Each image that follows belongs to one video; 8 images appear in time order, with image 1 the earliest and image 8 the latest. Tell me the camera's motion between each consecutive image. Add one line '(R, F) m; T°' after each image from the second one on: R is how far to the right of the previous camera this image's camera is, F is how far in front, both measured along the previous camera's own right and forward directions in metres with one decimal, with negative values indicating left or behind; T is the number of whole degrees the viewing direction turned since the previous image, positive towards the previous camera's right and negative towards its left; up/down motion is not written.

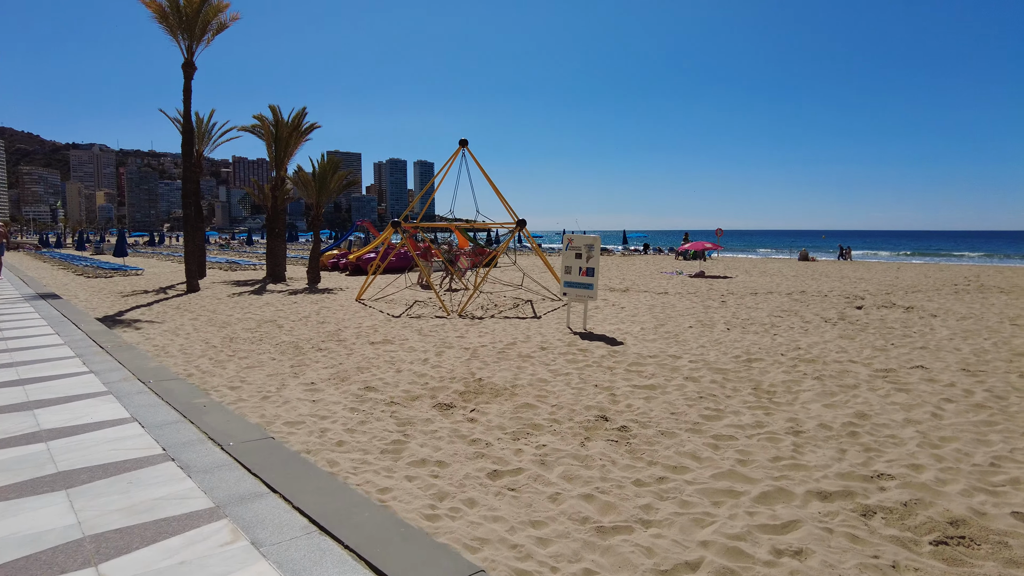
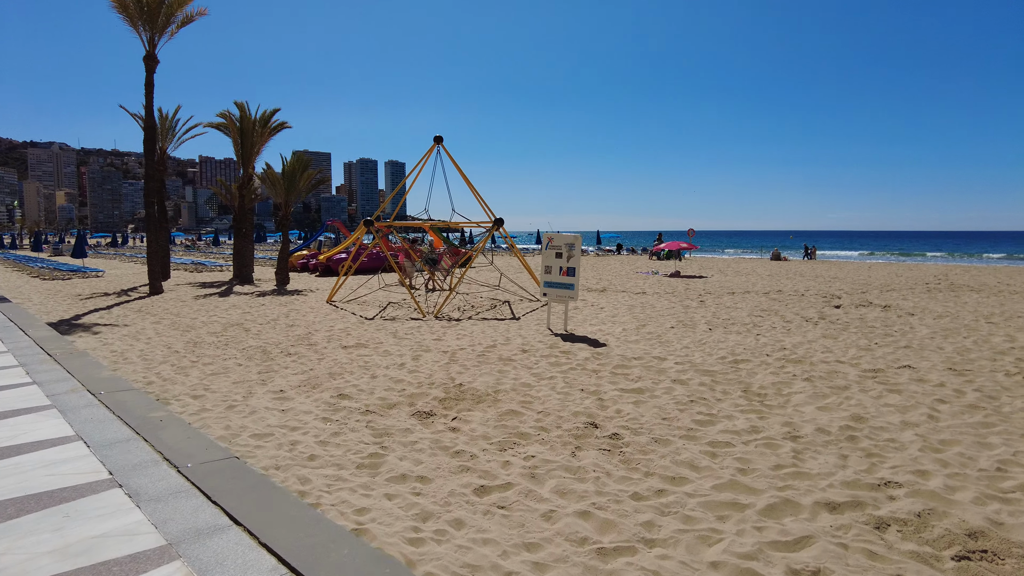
(-0.1, +0.2) m; +2°
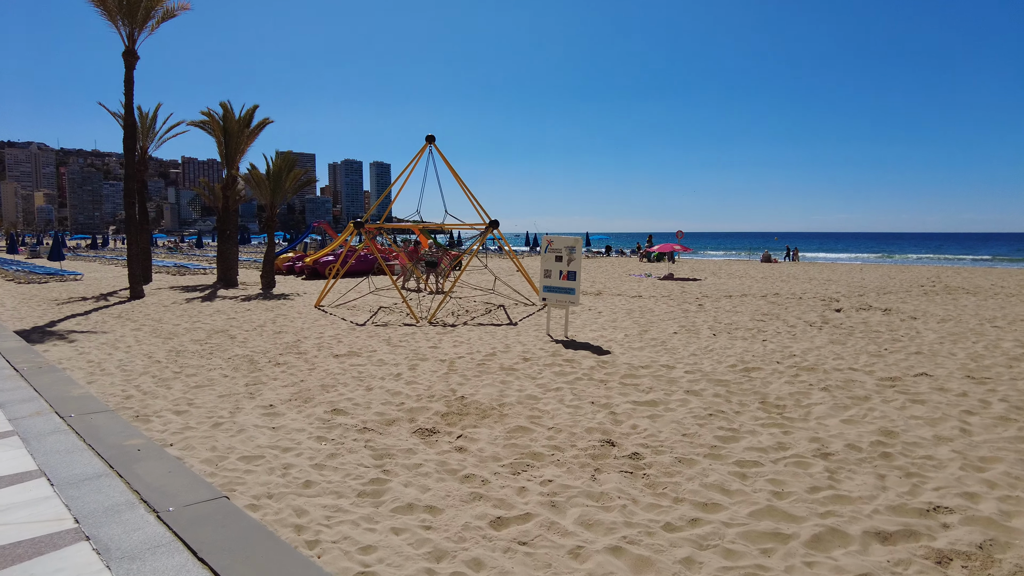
(-0.1, +0.3) m; +1°
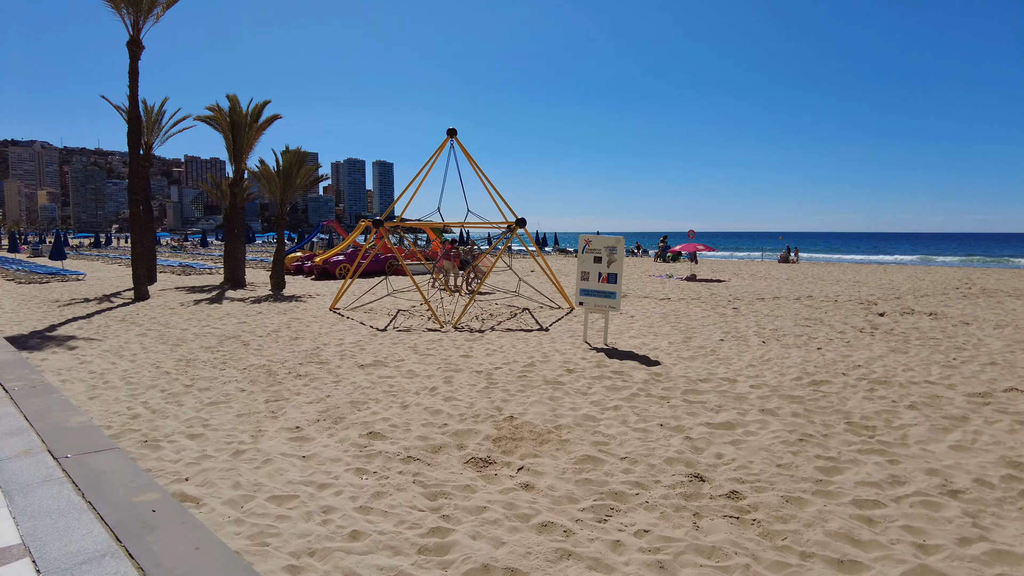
(-0.3, +0.5) m; 0°
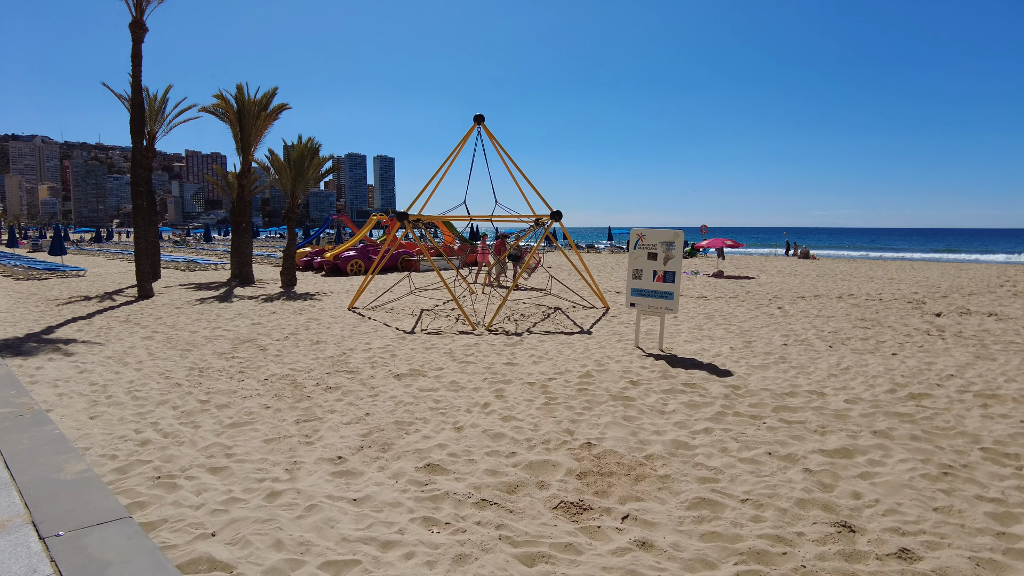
(-0.4, +0.6) m; 0°
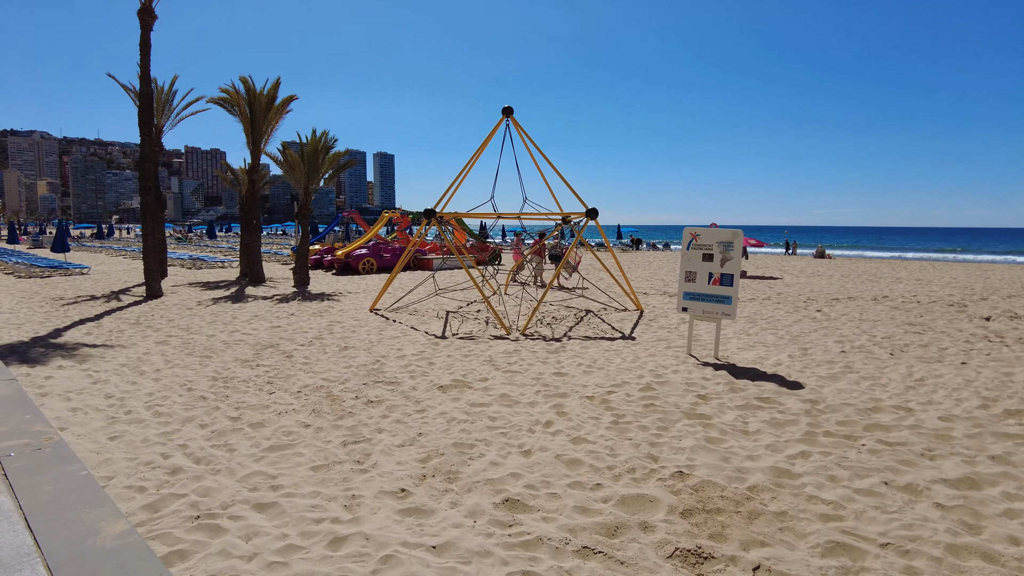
(-0.4, +0.4) m; 0°
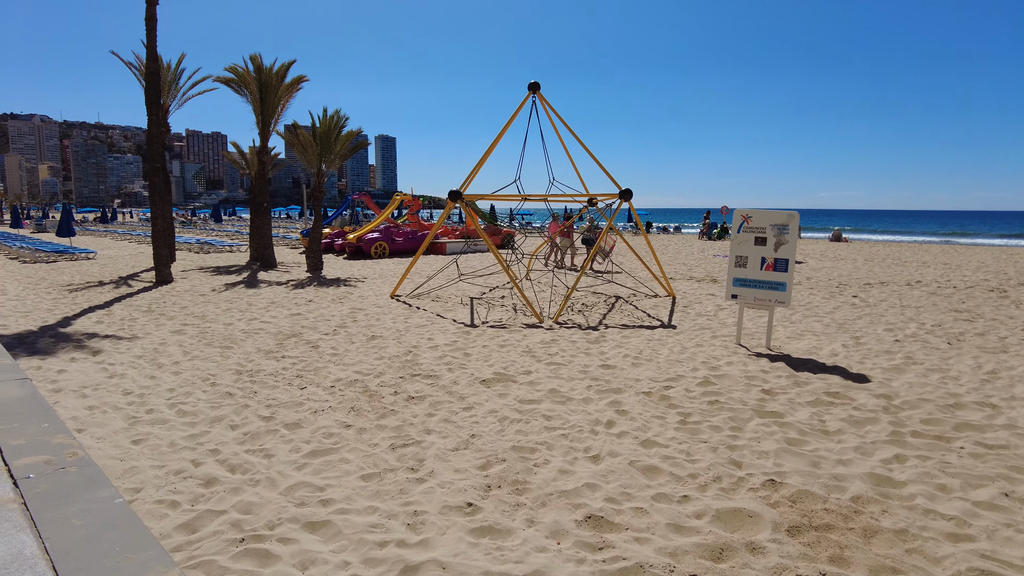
(-0.3, +0.3) m; 0°
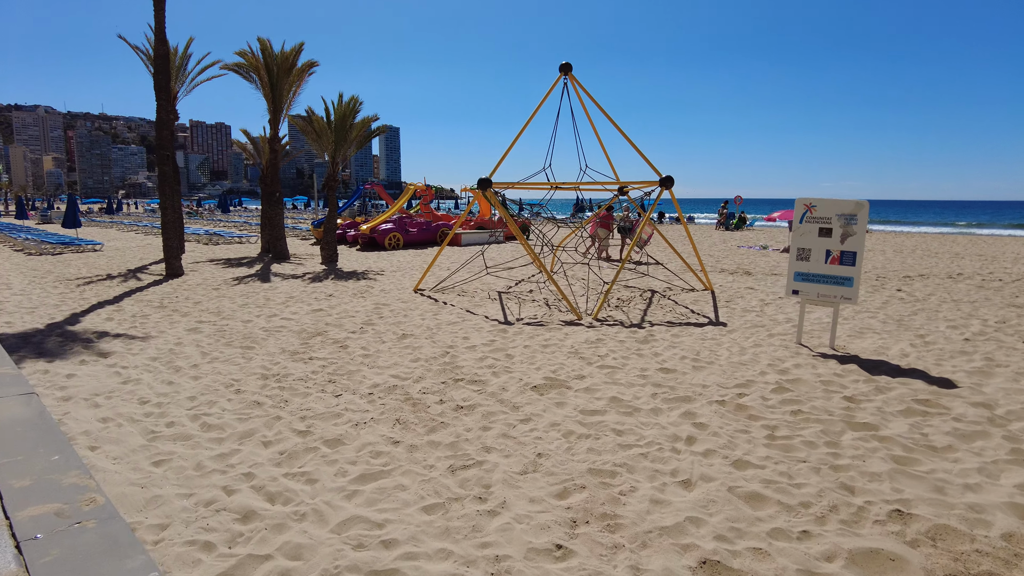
(-0.3, +0.4) m; 0°
